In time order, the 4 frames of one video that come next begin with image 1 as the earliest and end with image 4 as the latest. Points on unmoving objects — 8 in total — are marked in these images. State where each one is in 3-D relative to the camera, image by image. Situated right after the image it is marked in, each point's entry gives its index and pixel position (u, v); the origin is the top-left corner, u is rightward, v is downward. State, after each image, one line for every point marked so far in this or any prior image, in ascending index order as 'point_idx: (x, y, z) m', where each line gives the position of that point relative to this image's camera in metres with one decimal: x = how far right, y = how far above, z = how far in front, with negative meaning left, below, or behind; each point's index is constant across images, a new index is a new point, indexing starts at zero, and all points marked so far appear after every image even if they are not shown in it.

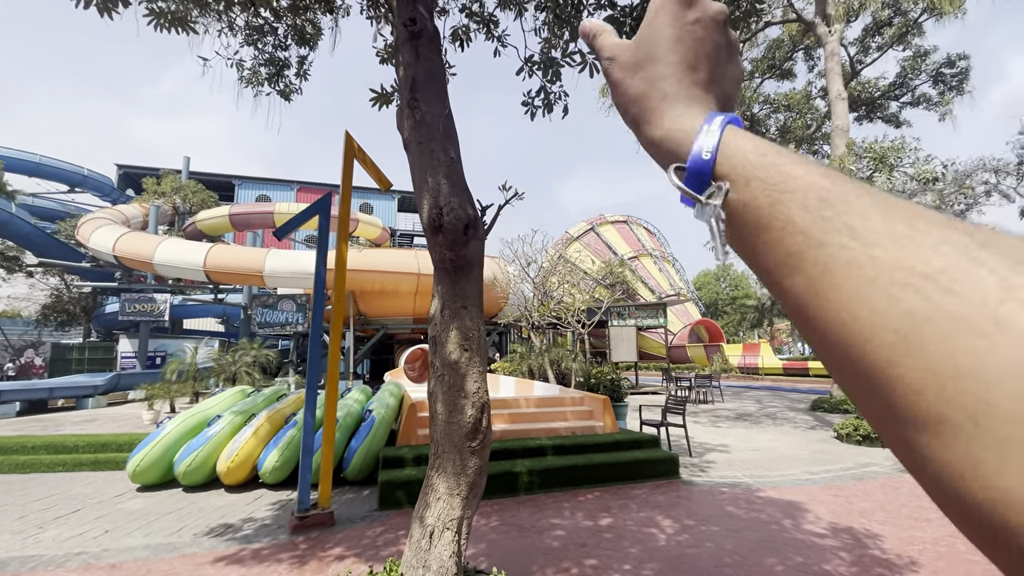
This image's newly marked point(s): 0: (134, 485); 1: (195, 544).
0: (-4.9, -2.5, +5.9) m
1: (-2.9, -2.3, +4.1) m
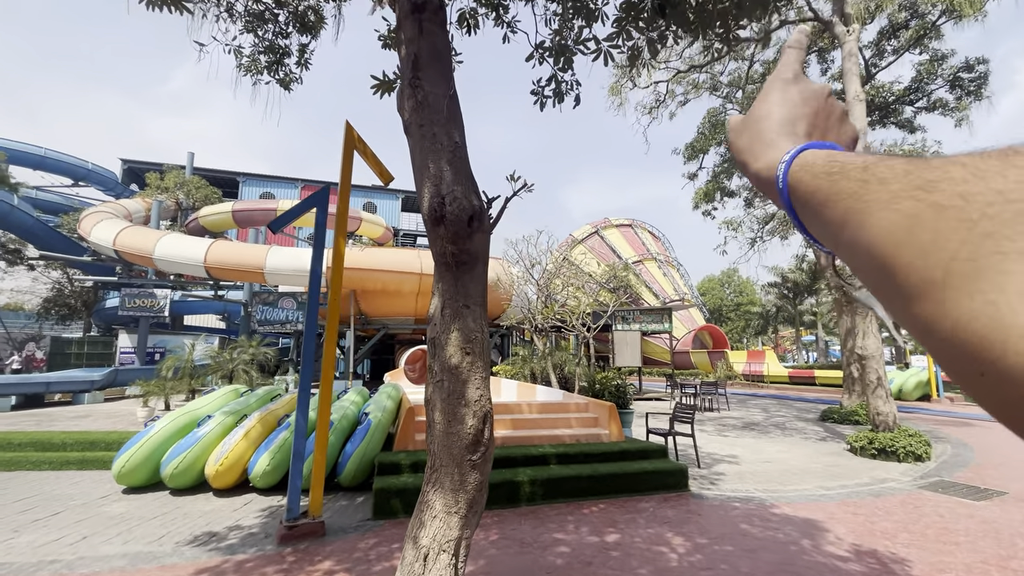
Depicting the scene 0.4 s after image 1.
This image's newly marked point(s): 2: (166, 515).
0: (-4.9, -2.5, +5.7) m
1: (-2.8, -2.3, +3.9) m
2: (-3.6, -2.4, +4.8) m
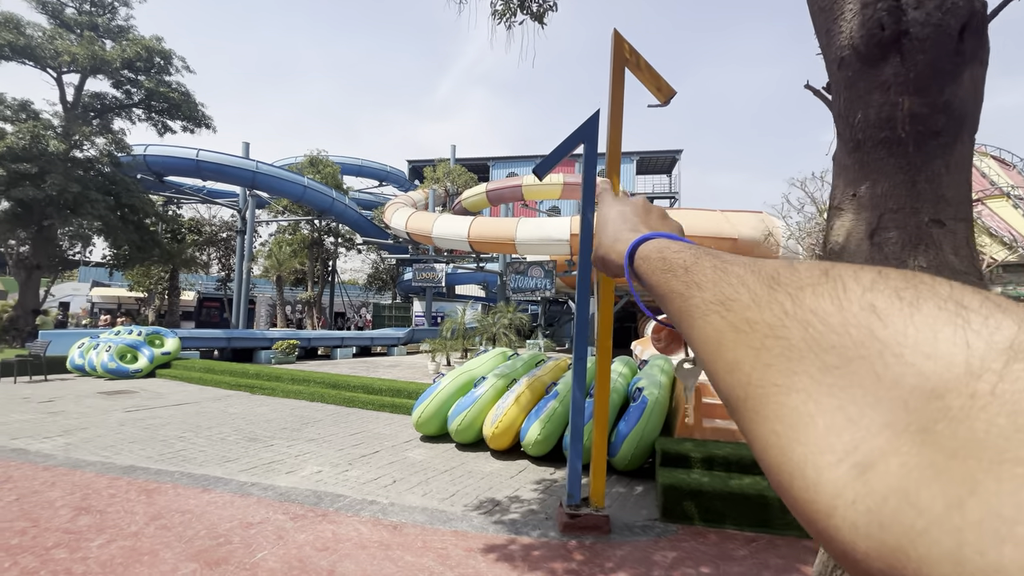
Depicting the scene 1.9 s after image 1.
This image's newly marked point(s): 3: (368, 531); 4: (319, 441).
0: (-1.3, -2.0, +6.3) m
1: (-0.4, -1.9, +3.8) m
2: (-0.6, -2.0, +5.0) m
3: (-1.1, -1.9, +3.5) m
4: (-2.5, -2.0, +6.1) m
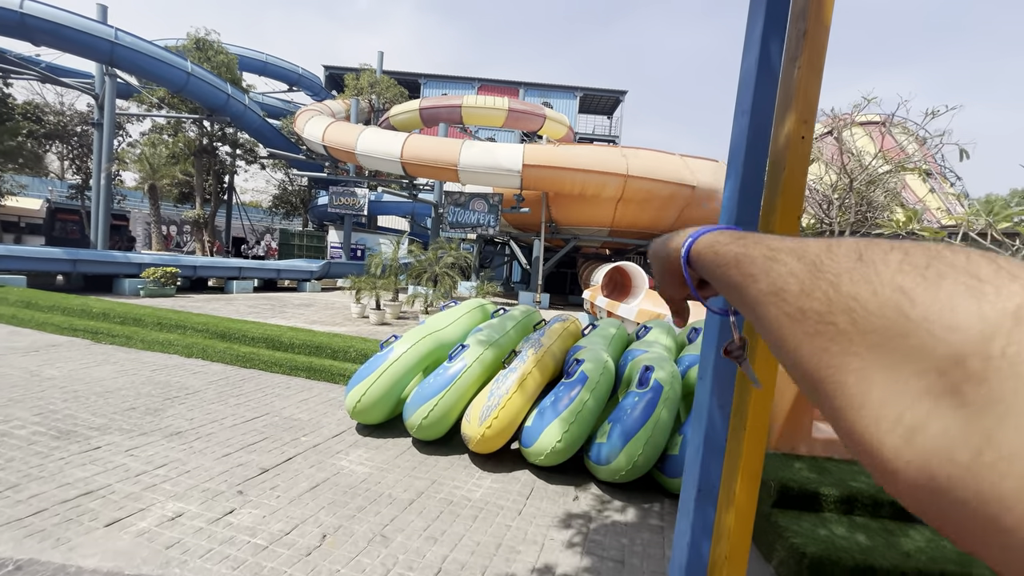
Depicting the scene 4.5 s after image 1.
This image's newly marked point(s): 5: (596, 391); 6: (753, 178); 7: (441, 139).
0: (-1.5, -1.2, +4.2) m
1: (-0.1, -1.5, +1.9) m
2: (-0.6, -1.4, +3.0) m
3: (-0.8, -1.5, +1.5) m
4: (-2.6, -1.2, +3.7) m
5: (+0.6, -0.8, +3.5) m
6: (+1.0, +0.5, +1.9) m
7: (-2.2, +4.8, +14.8) m
